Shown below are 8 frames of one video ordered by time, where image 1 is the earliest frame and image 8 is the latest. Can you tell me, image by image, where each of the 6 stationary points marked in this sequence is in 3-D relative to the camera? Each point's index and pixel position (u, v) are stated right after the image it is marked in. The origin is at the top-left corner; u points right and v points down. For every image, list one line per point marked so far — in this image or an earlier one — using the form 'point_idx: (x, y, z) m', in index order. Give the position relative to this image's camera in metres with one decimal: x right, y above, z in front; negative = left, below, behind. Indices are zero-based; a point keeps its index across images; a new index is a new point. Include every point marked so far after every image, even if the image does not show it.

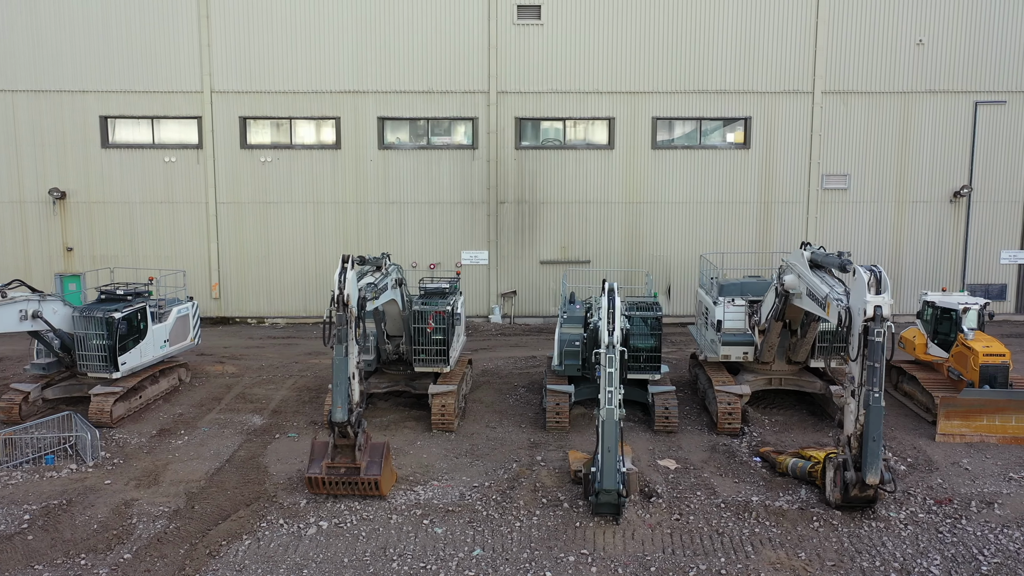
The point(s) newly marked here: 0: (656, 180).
0: (+3.1, +2.3, +17.7) m
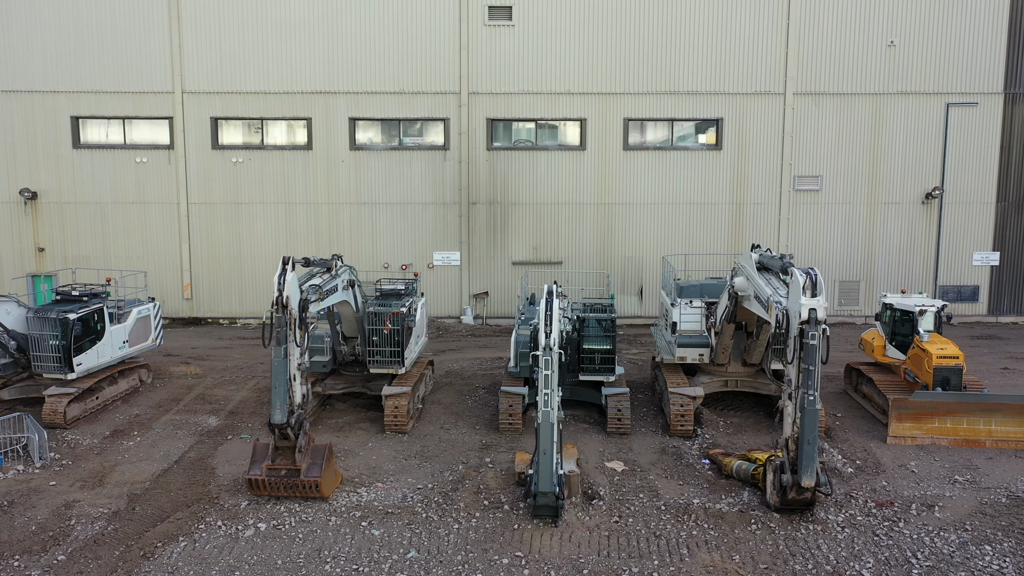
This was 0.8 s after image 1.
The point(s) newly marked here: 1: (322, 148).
0: (+2.5, +2.3, +17.7) m
1: (-4.0, +3.0, +17.5) m
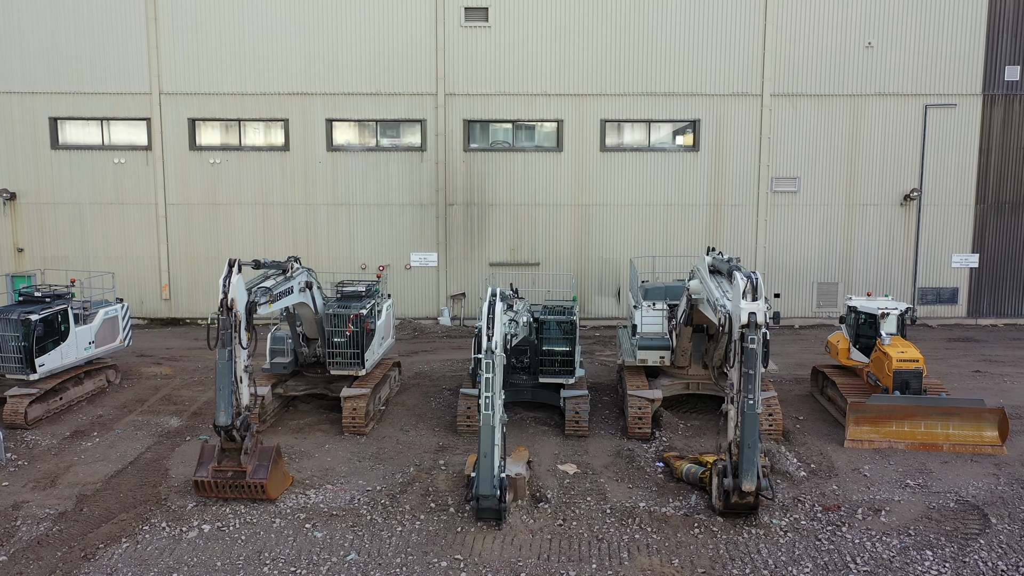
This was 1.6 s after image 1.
0: (+2.0, +2.3, +17.7) m
1: (-4.5, +2.9, +17.5) m
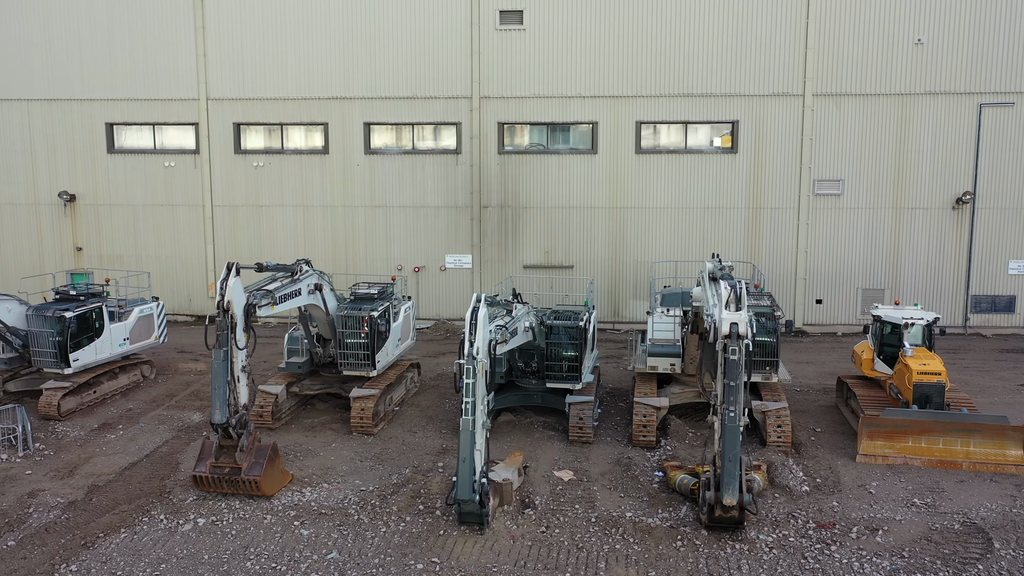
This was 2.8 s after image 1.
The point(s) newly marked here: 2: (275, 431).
0: (+2.7, +2.2, +17.5) m
1: (-3.8, +2.9, +17.9) m
2: (-3.2, -1.9, +11.1) m
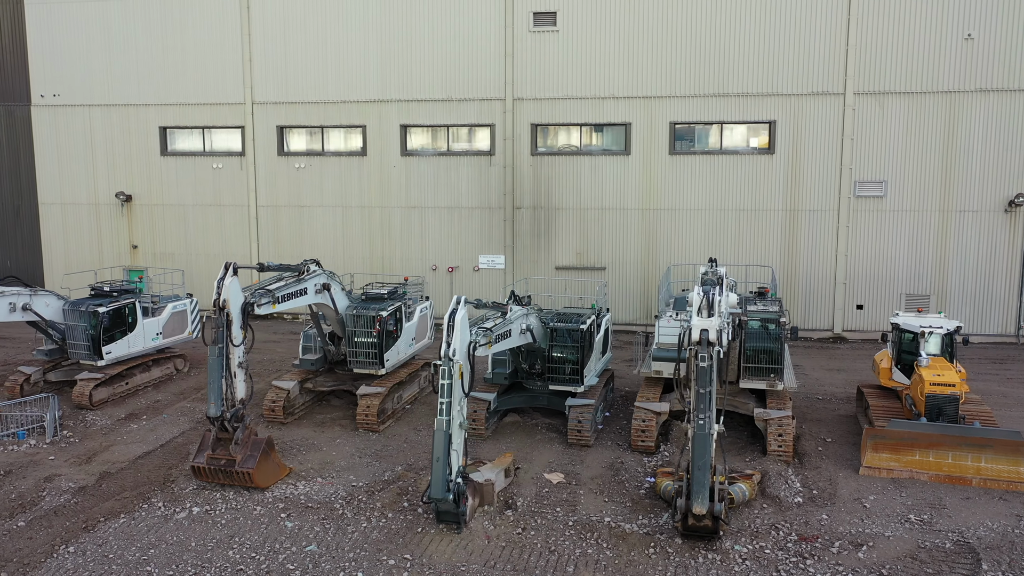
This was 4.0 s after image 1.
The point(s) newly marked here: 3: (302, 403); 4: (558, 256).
0: (+3.4, +2.1, +17.3) m
1: (-3.0, +3.0, +18.3) m
2: (-3.2, -1.9, +11.5) m
3: (-3.1, -1.7, +12.0) m
4: (+1.0, +0.7, +17.9) m
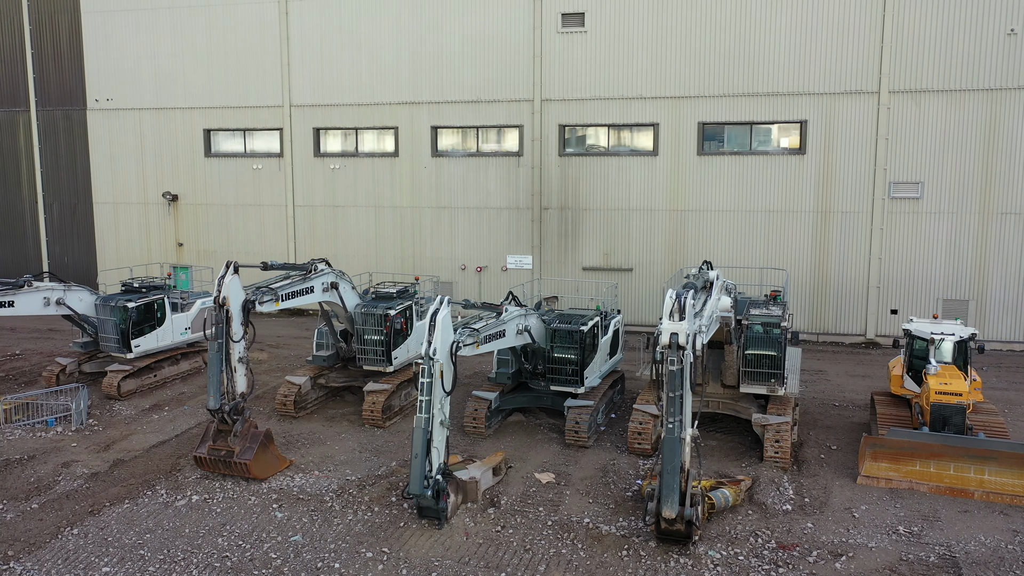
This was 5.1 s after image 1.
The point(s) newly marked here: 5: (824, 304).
0: (+3.9, +2.1, +17.1) m
1: (-2.4, +3.0, +18.6) m
2: (-3.1, -1.9, +11.8) m
3: (-3.0, -1.6, +12.4) m
4: (+1.6, +0.7, +17.9) m
5: (+6.3, -0.3, +16.8) m
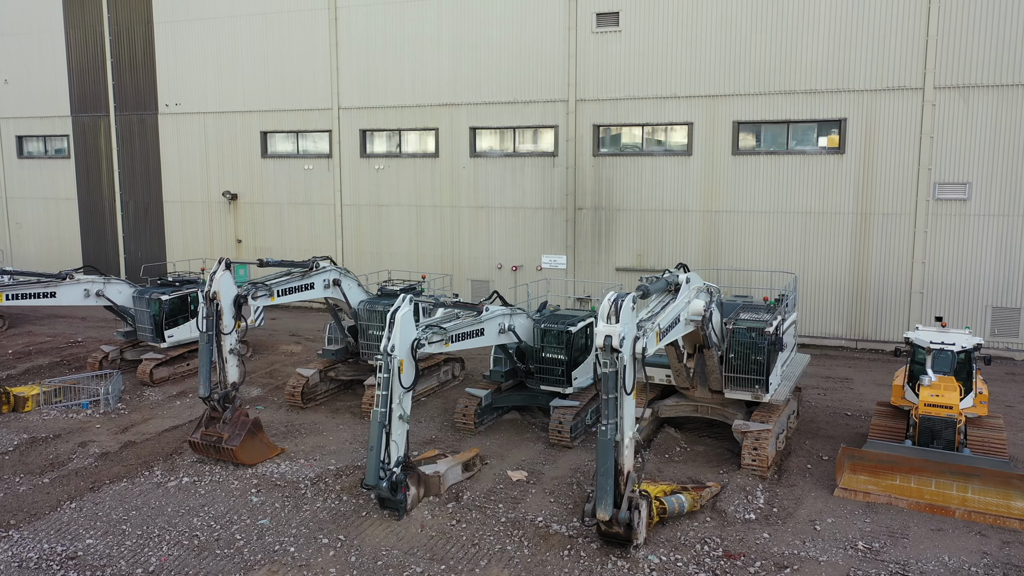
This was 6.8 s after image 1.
0: (+4.5, +2.0, +16.7) m
1: (-1.5, +3.0, +19.0) m
2: (-3.1, -1.8, +12.4) m
3: (-2.9, -1.6, +12.9) m
4: (+2.3, +0.7, +17.8) m
5: (+6.9, -0.4, +16.1) m
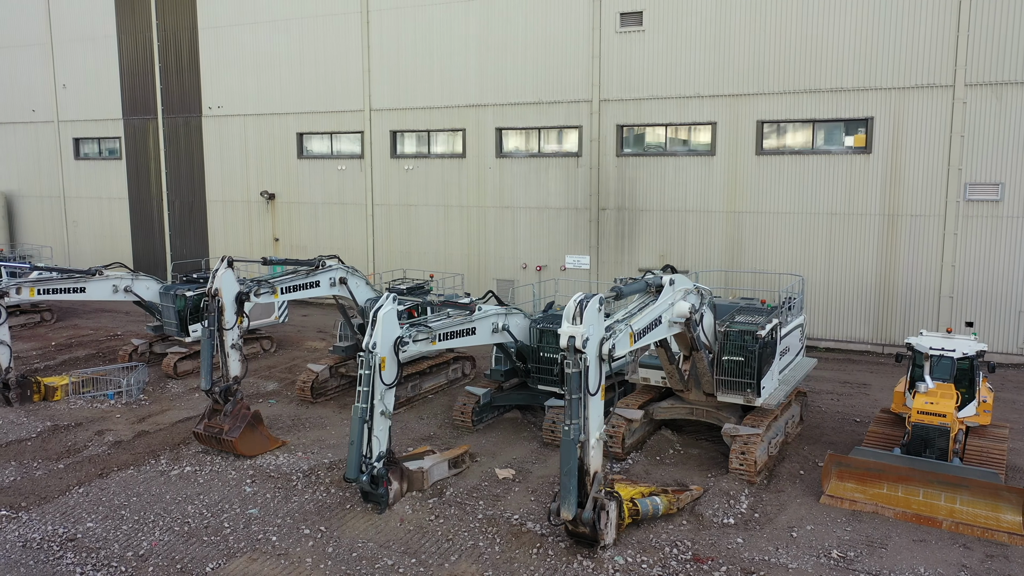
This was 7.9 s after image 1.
0: (+4.9, +2.0, +16.4) m
1: (-0.9, +3.1, +19.1) m
2: (-3.1, -1.8, +12.7) m
3: (-2.8, -1.6, +13.2) m
4: (+2.8, +0.6, +17.7) m
5: (+7.2, -0.5, +15.6) m
